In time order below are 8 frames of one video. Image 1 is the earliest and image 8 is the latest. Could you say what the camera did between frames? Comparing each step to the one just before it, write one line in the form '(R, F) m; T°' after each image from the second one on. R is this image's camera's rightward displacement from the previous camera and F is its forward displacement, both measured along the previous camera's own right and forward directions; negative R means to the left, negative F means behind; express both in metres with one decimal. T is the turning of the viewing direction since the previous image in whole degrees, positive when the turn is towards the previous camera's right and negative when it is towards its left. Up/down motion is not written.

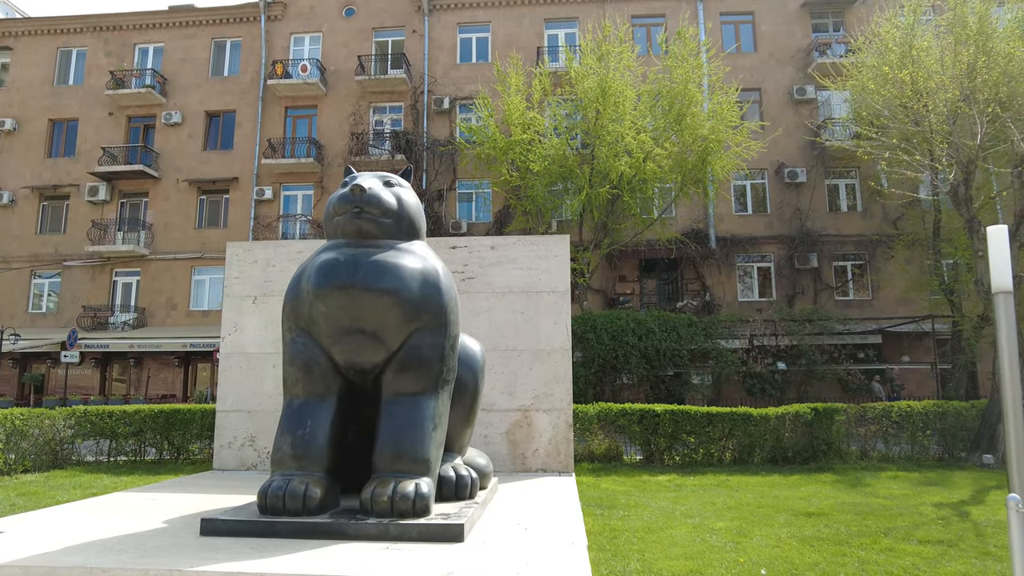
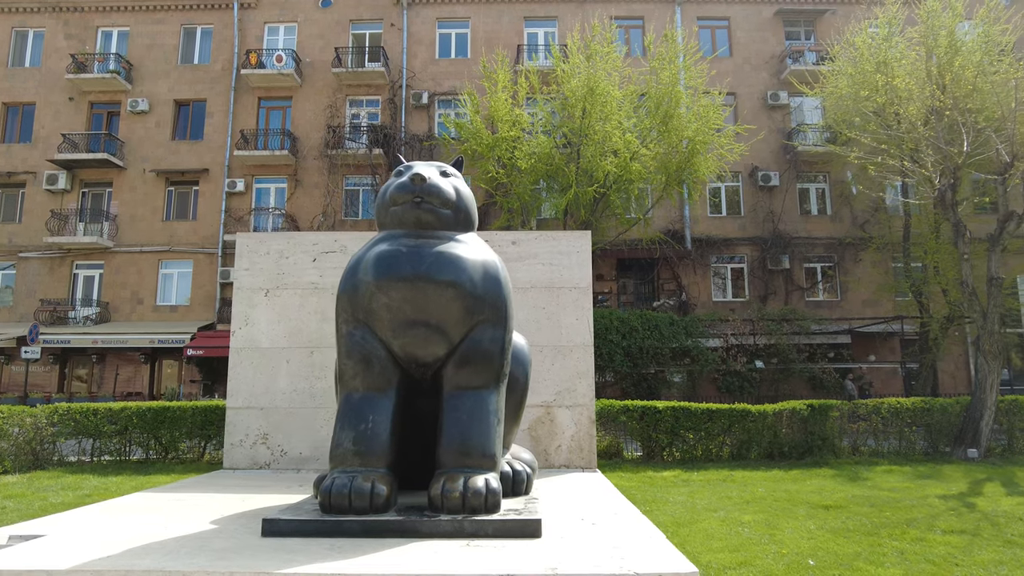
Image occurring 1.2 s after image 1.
(-0.6, +0.1) m; +4°
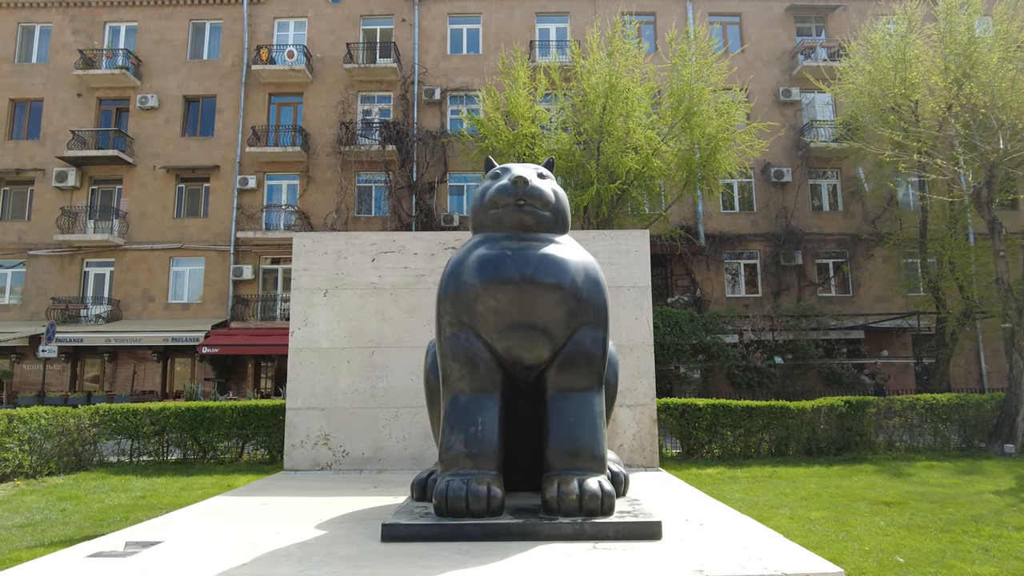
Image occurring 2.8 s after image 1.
(-0.6, 0.0) m; +1°
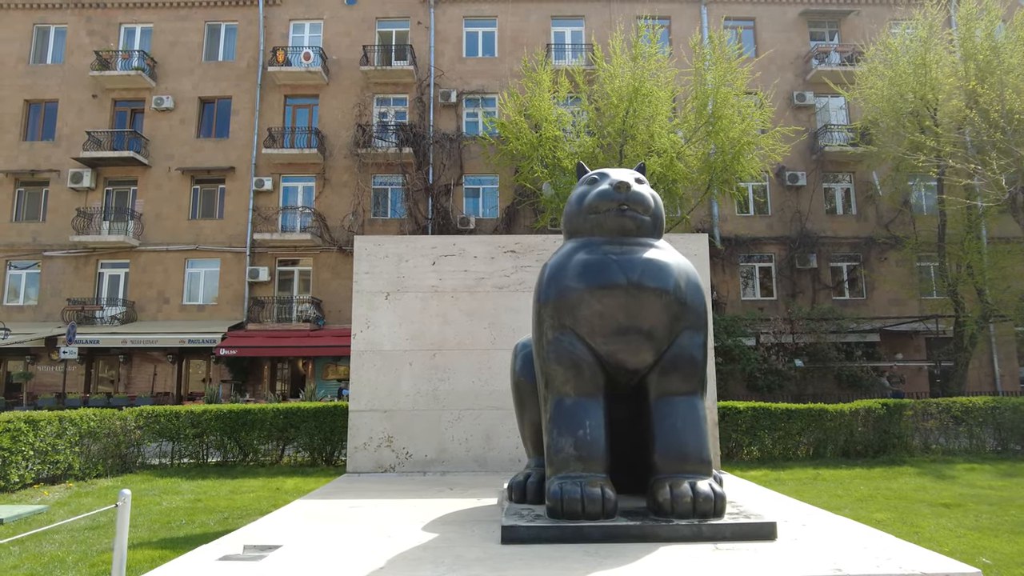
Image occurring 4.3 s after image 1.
(-0.6, 0.0) m; 0°
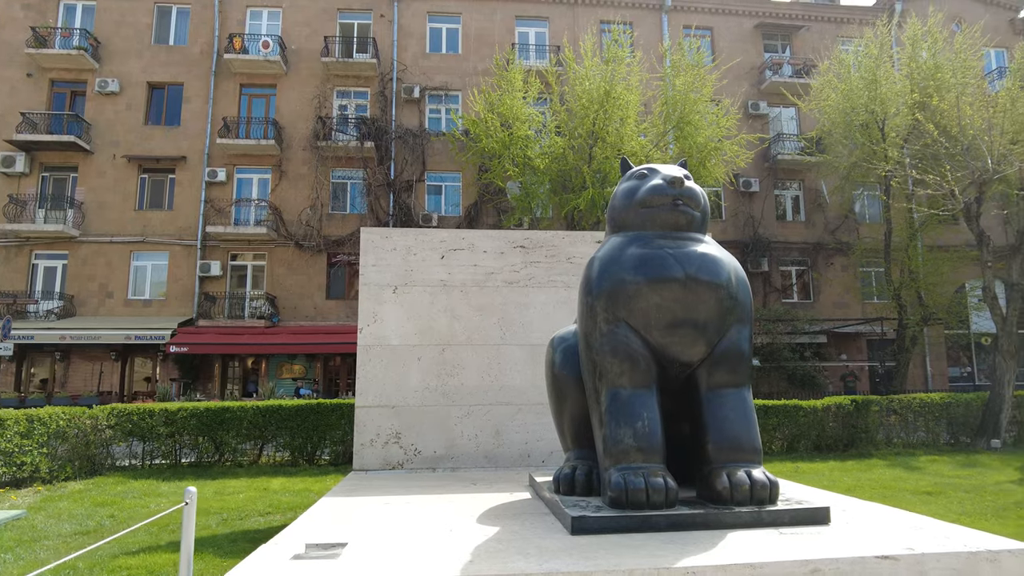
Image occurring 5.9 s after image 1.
(-0.6, 0.0) m; +5°
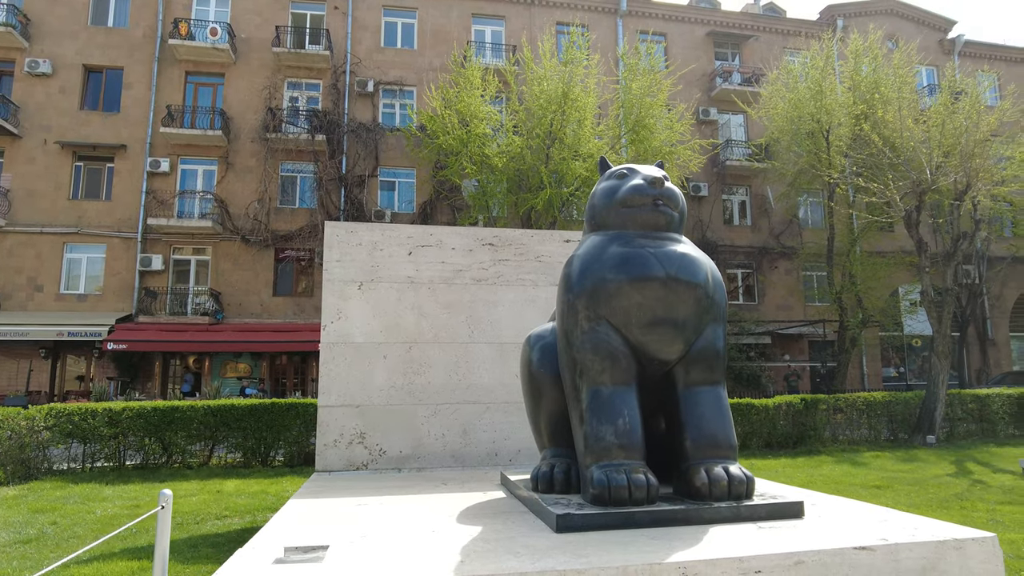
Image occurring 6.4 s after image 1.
(-0.2, 0.0) m; +5°
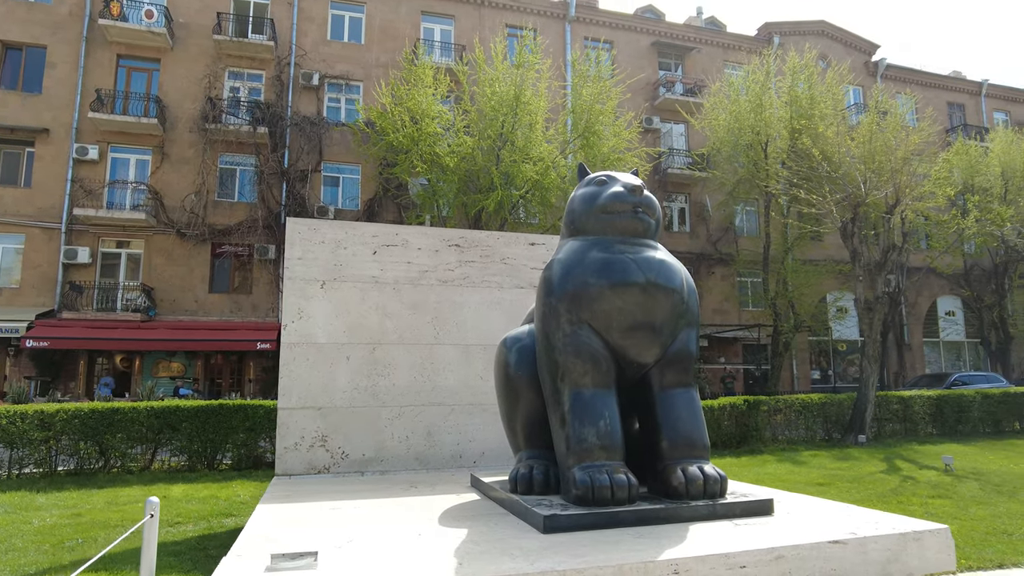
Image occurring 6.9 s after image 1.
(-0.3, 0.0) m; +6°
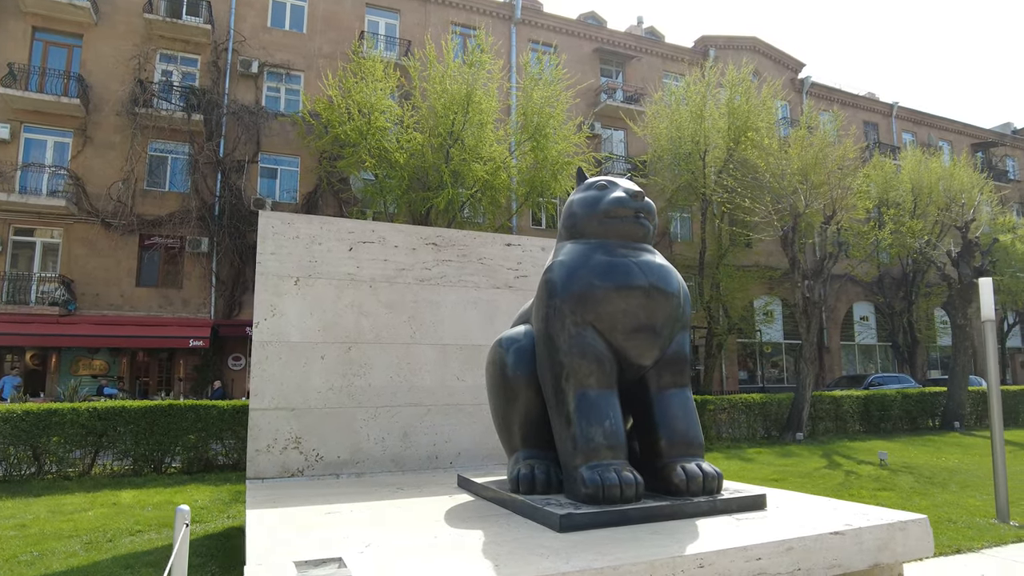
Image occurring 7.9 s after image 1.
(-0.4, 0.0) m; +6°
